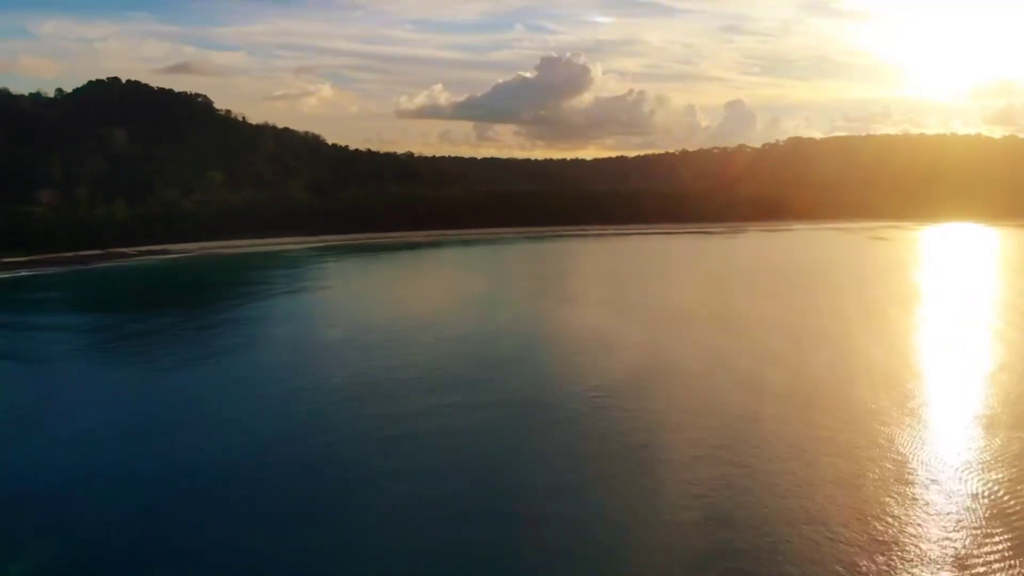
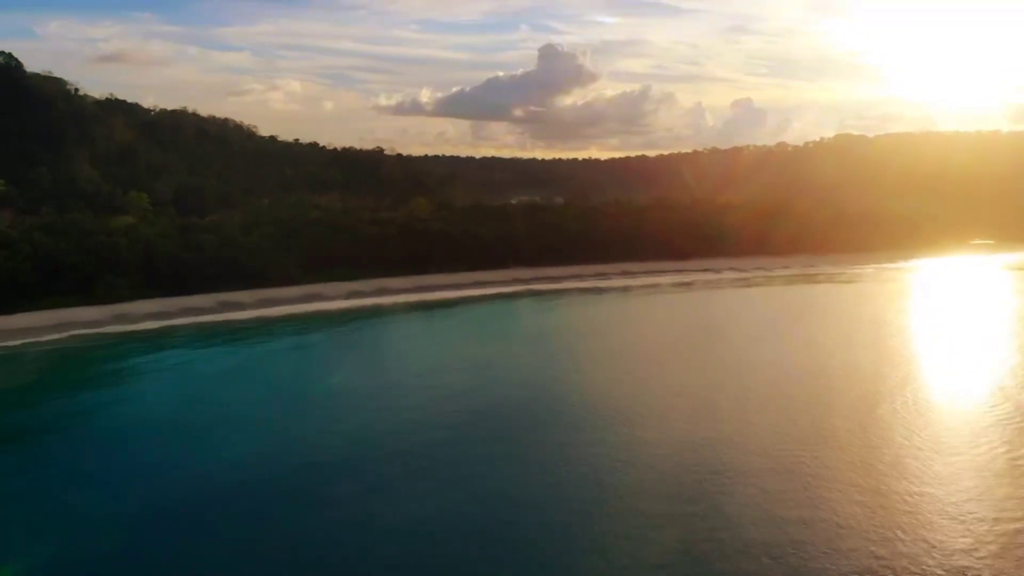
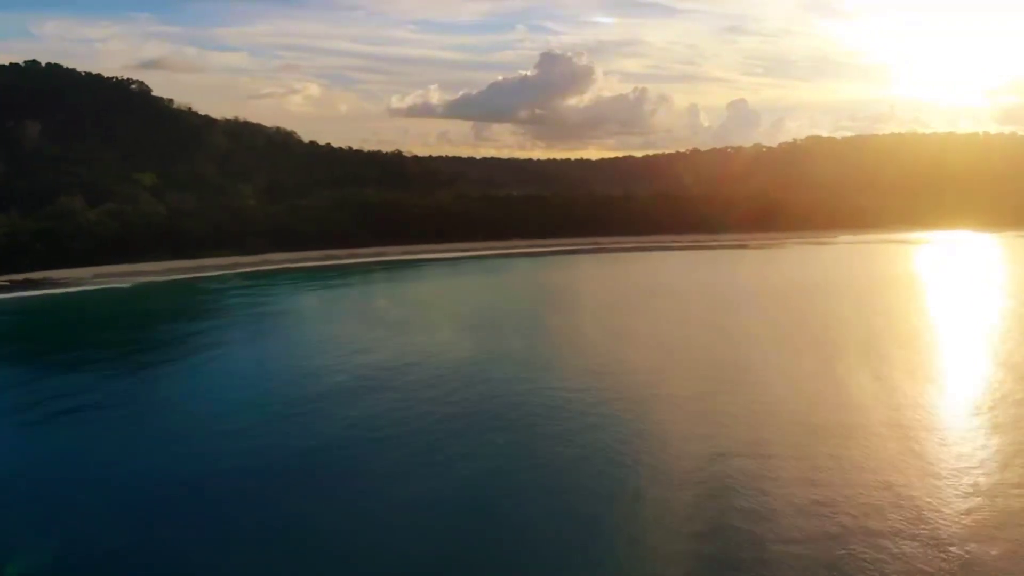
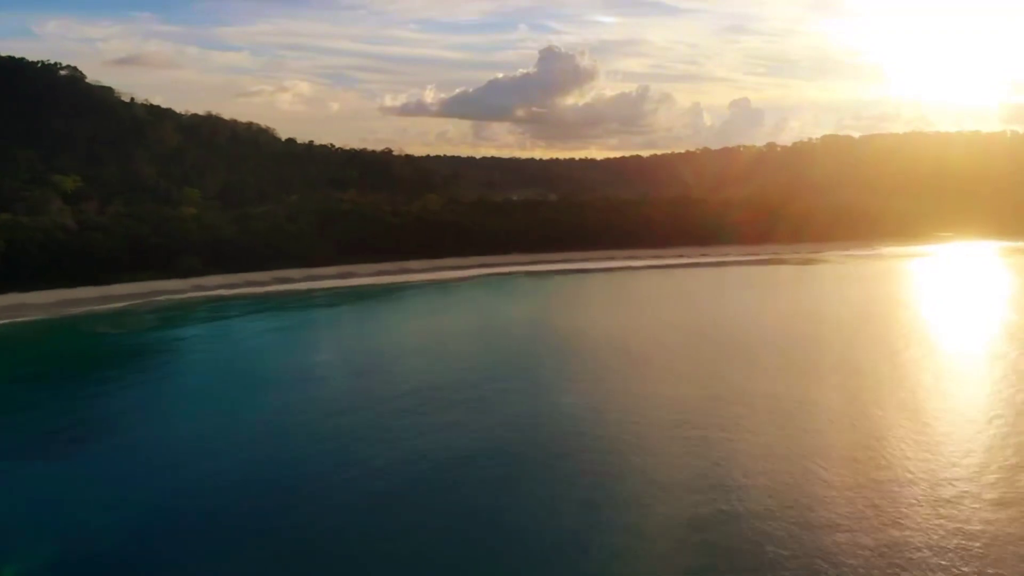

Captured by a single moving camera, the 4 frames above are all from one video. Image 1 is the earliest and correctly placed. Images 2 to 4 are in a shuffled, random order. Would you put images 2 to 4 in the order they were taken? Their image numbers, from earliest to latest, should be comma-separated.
3, 4, 2
